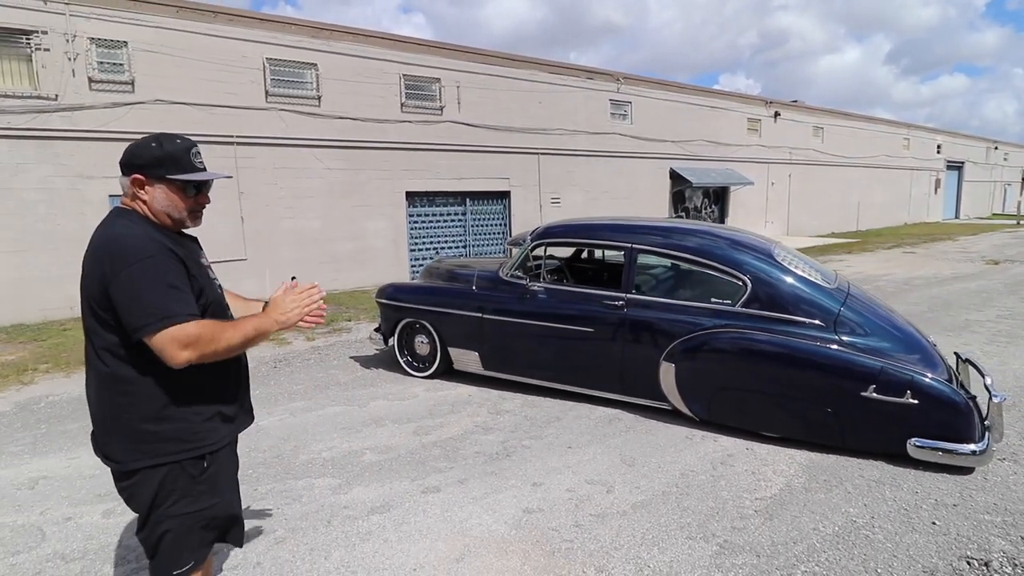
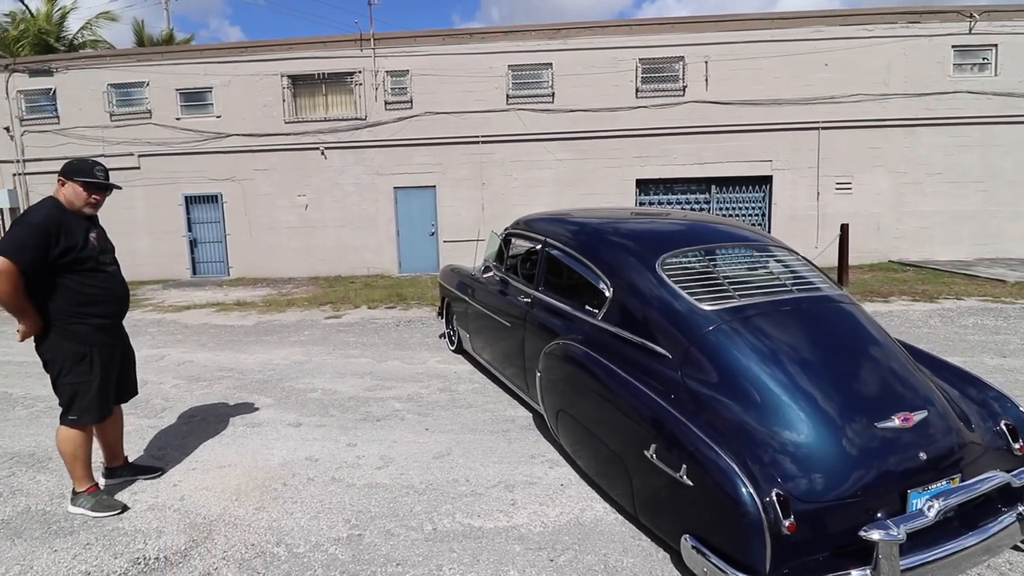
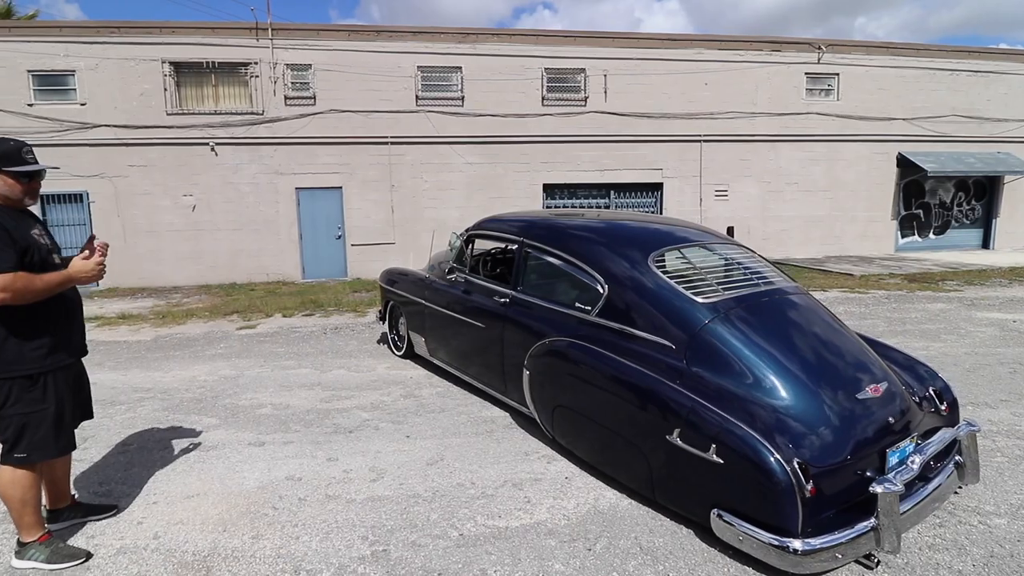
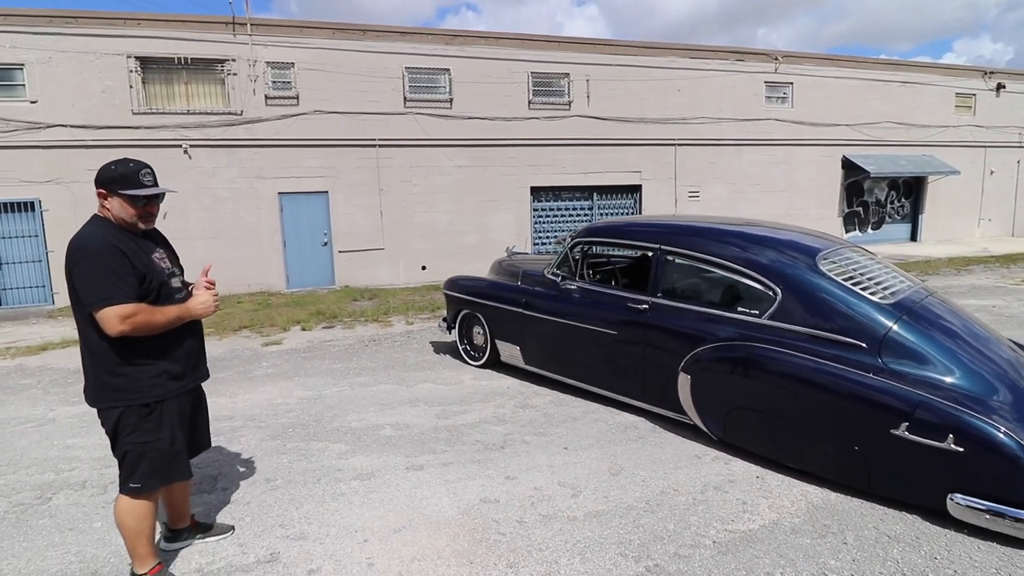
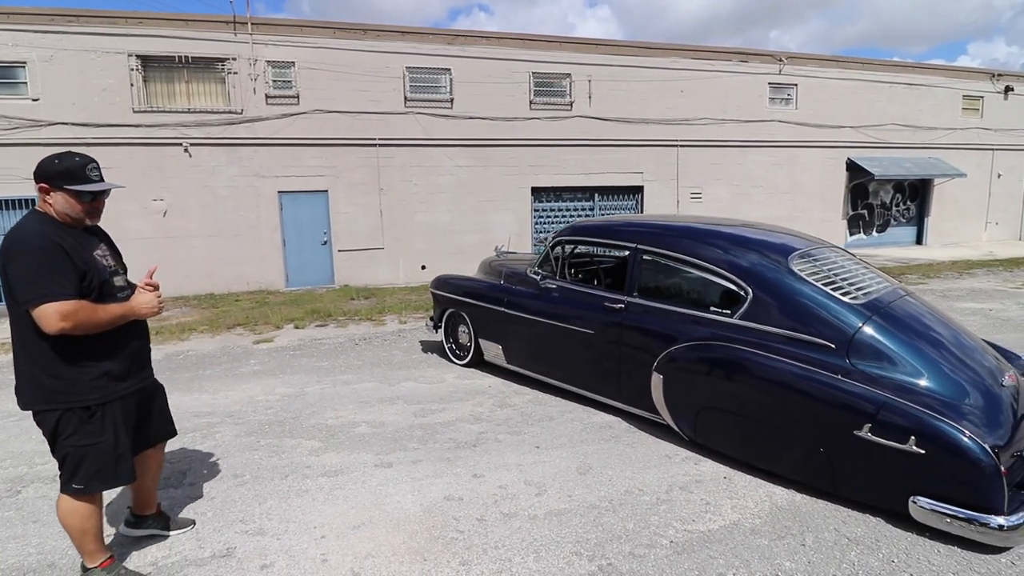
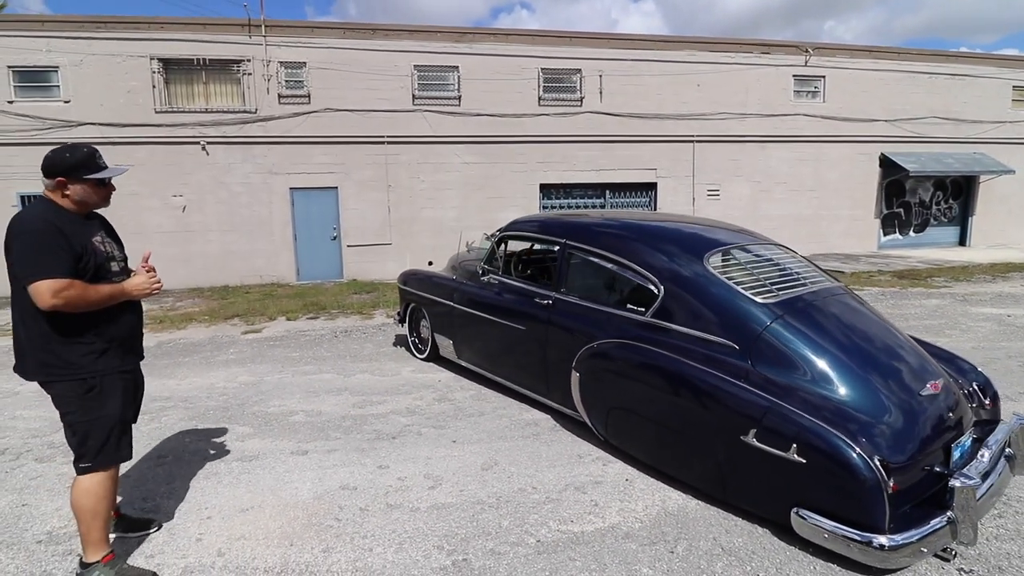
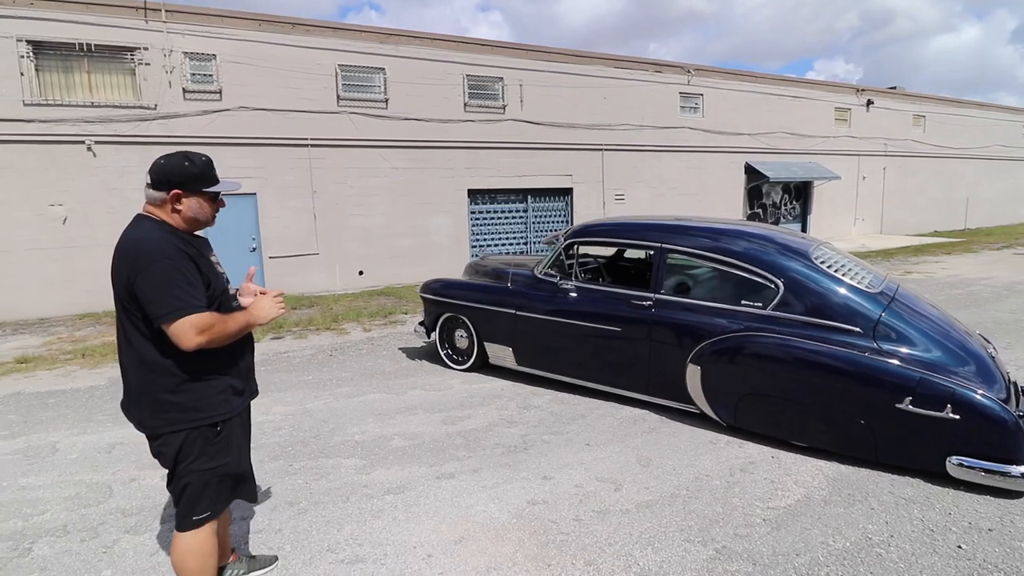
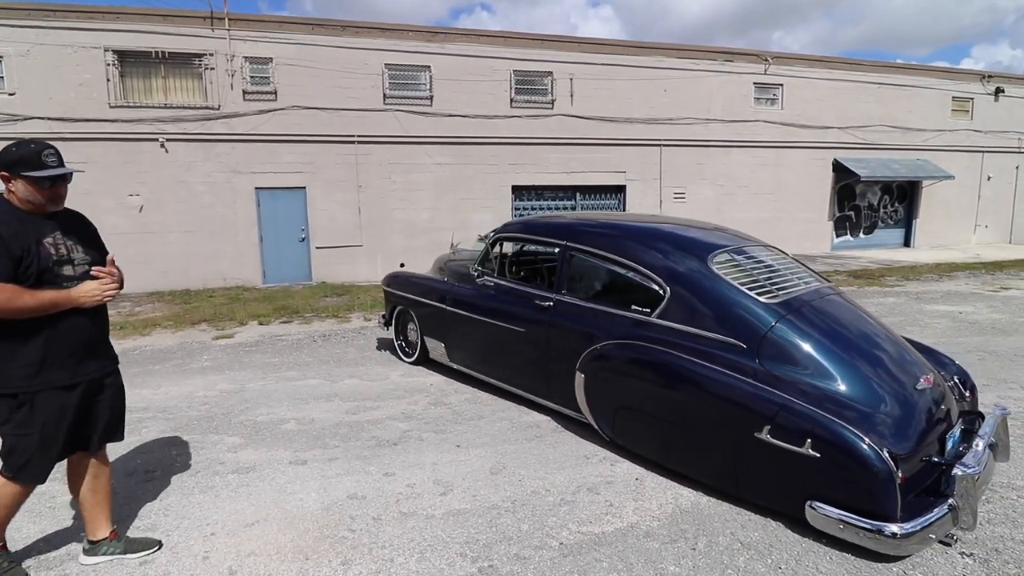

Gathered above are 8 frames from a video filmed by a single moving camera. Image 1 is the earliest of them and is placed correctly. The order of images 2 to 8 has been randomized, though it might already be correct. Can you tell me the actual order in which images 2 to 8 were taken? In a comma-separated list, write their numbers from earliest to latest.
7, 4, 5, 8, 6, 3, 2
